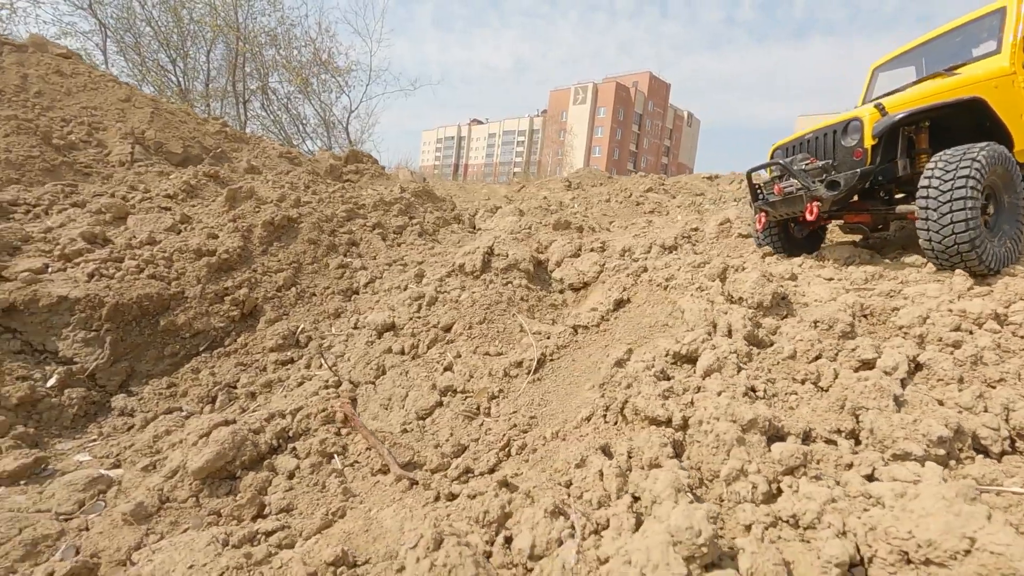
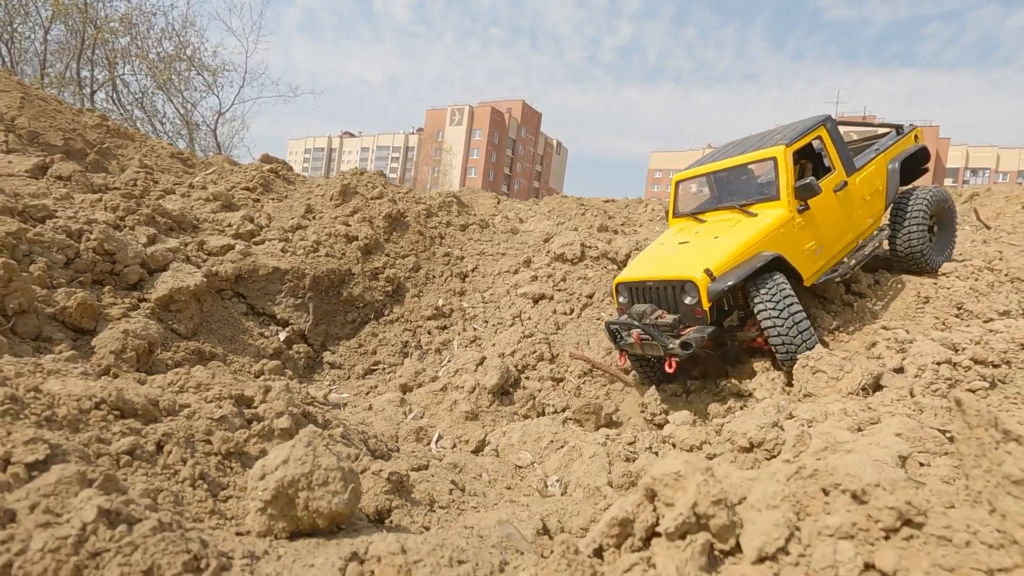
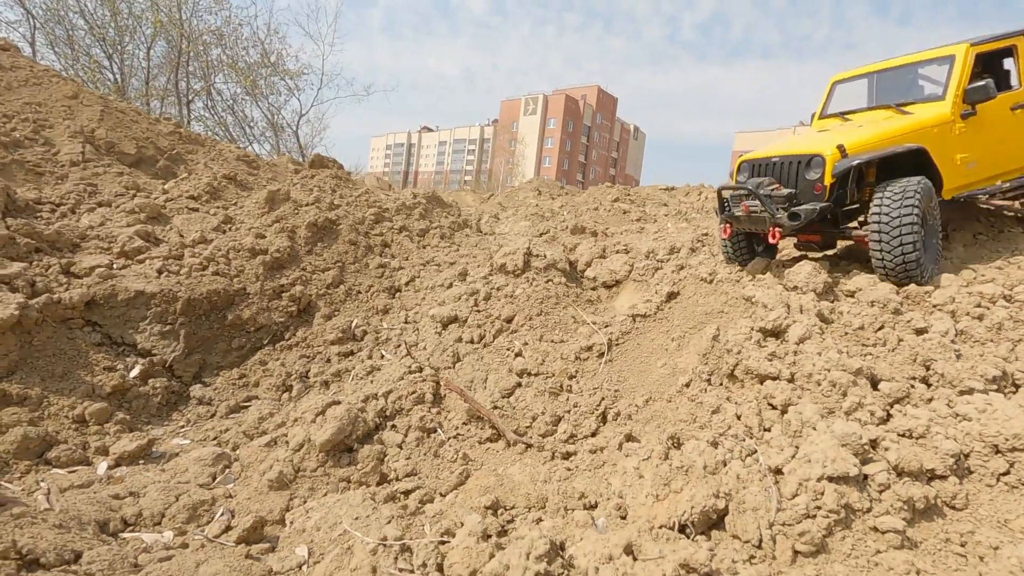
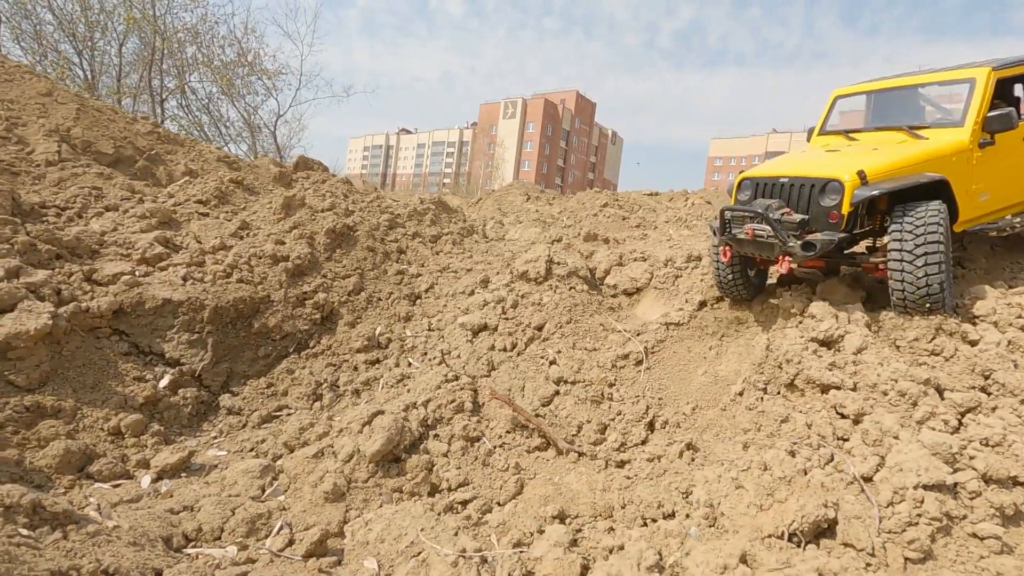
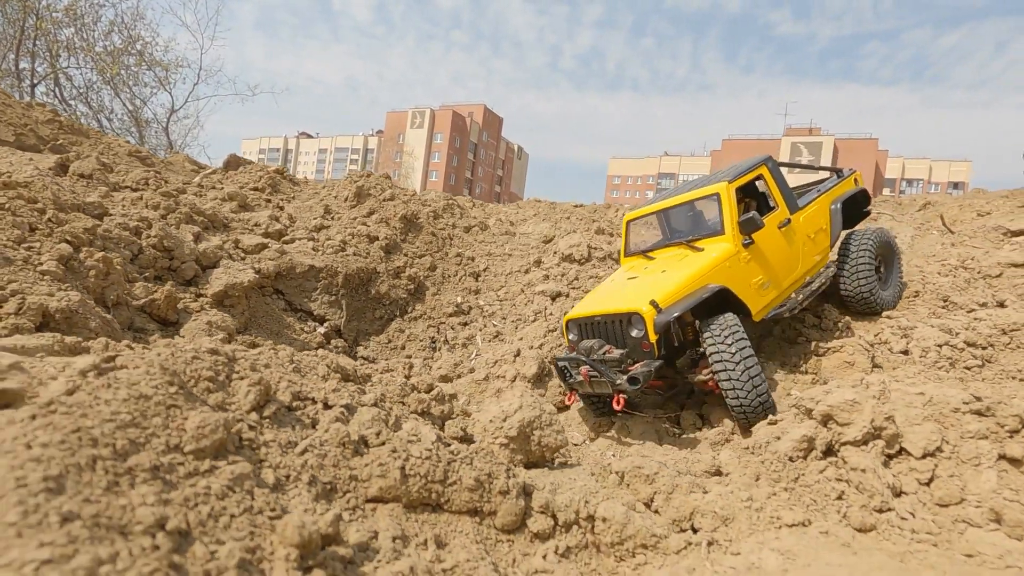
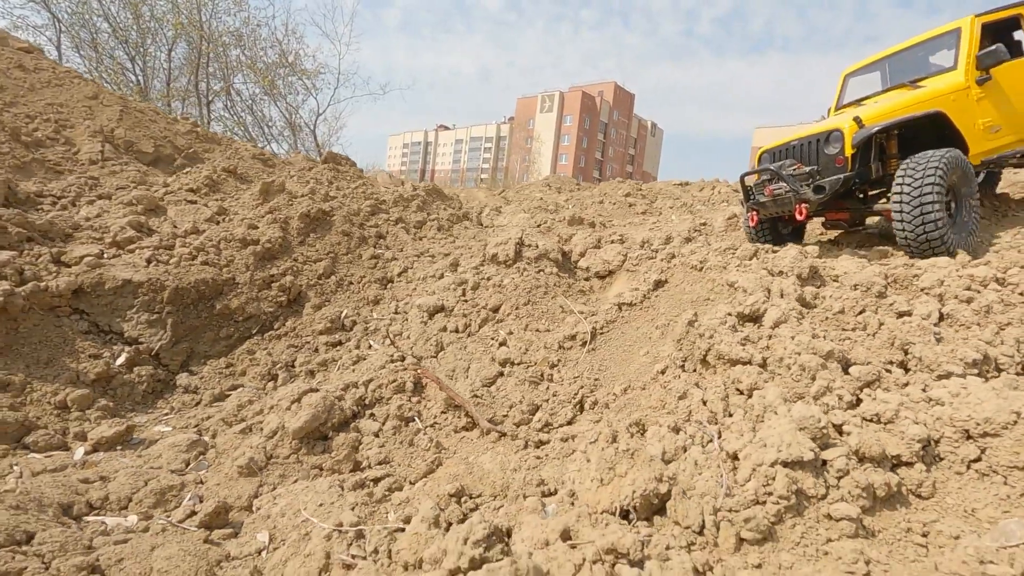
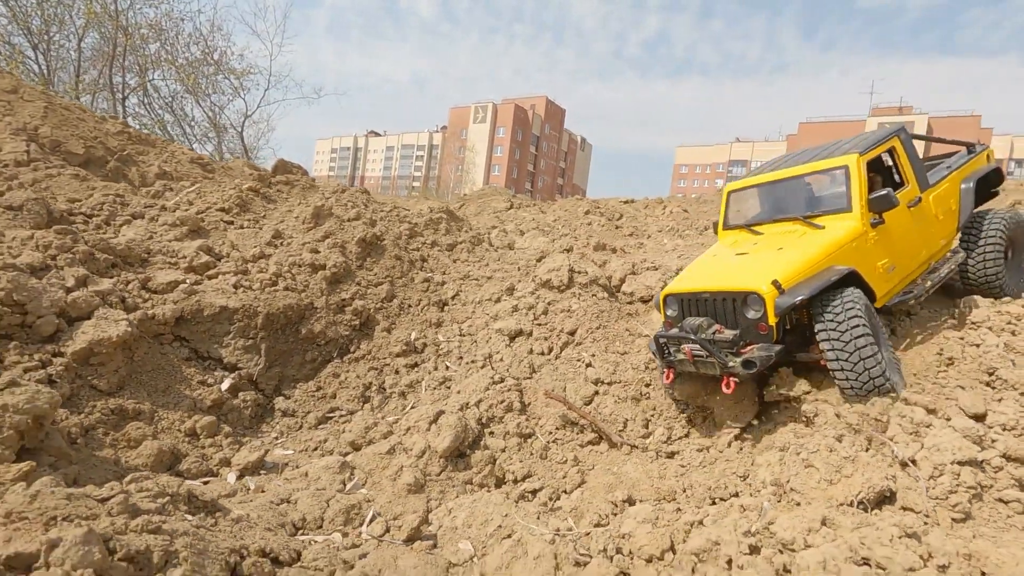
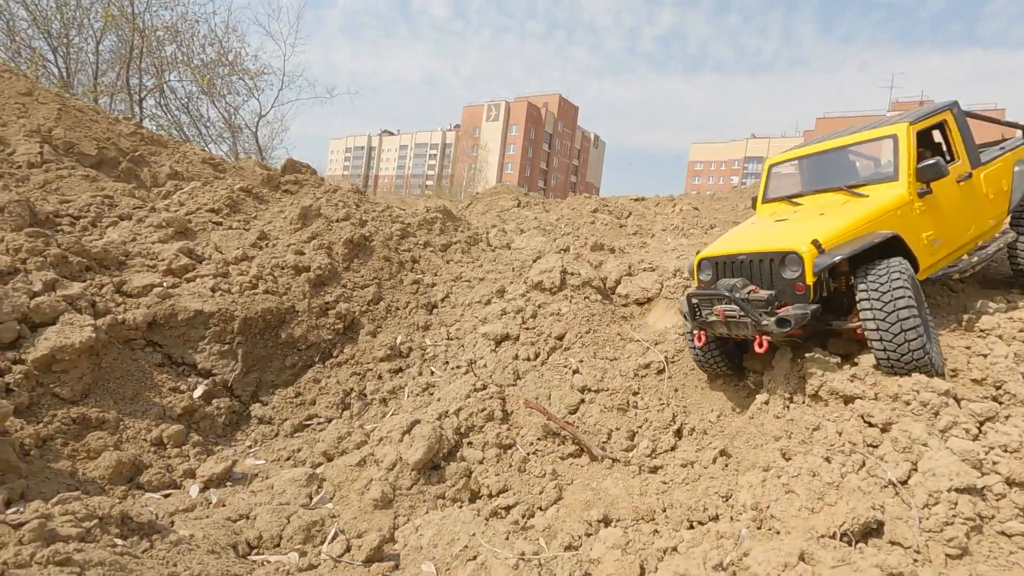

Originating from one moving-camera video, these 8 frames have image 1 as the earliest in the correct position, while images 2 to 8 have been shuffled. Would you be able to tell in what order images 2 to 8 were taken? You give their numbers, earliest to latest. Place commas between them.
6, 3, 4, 8, 7, 2, 5
